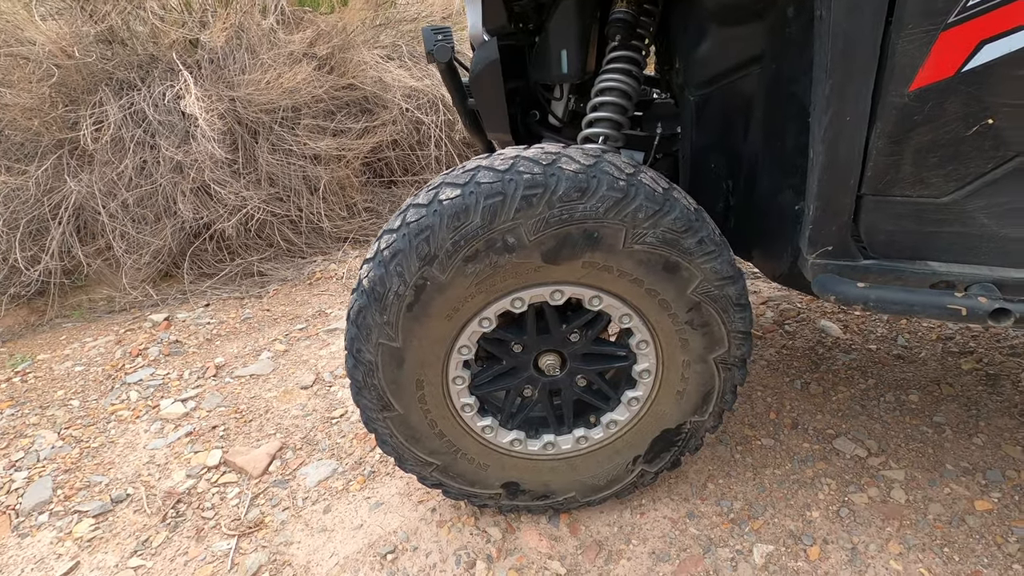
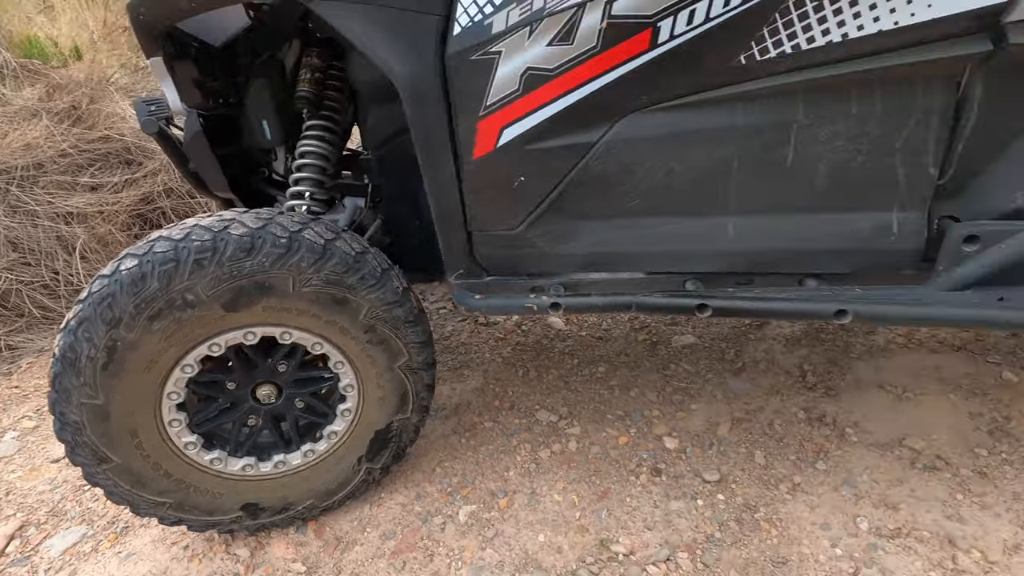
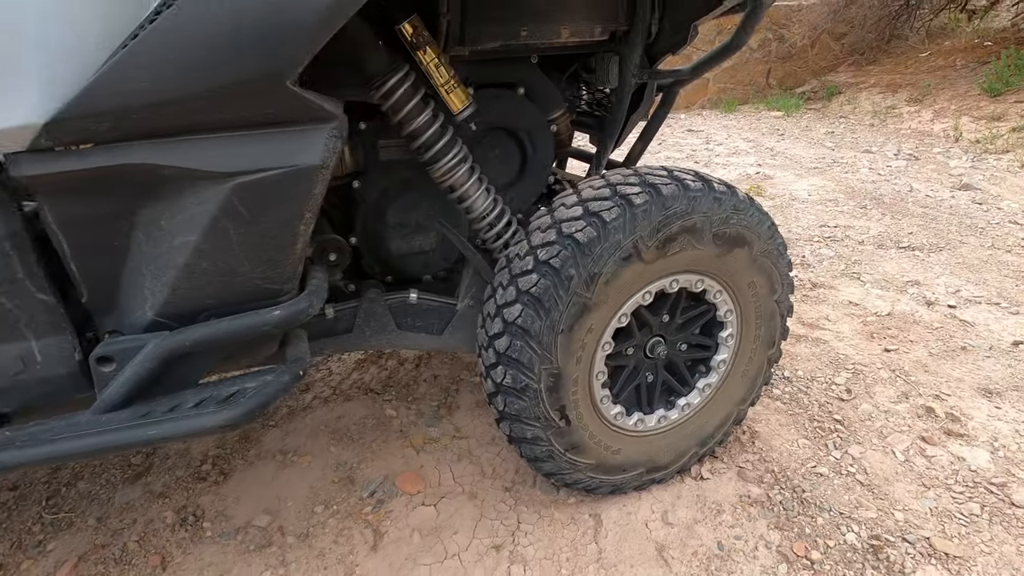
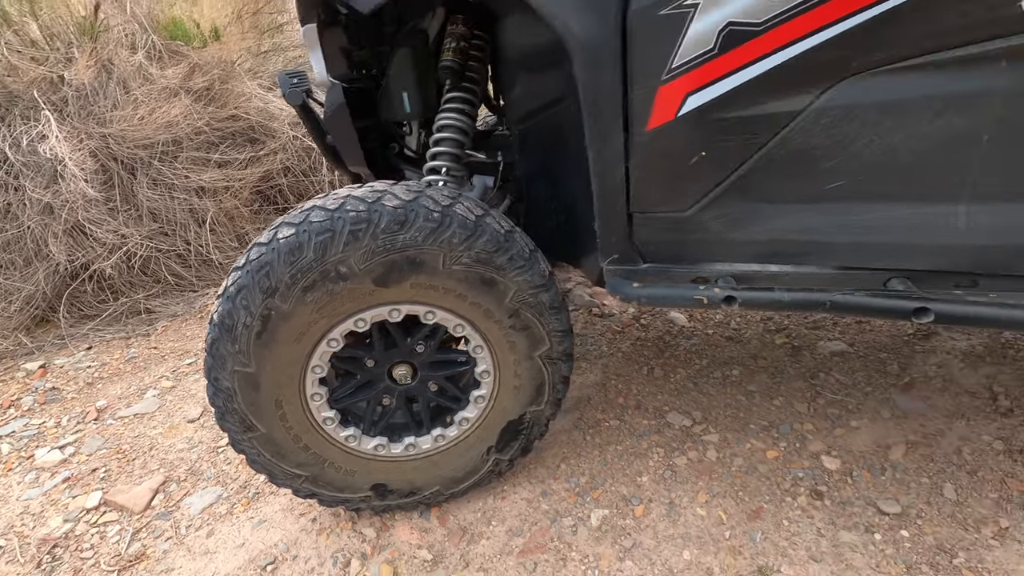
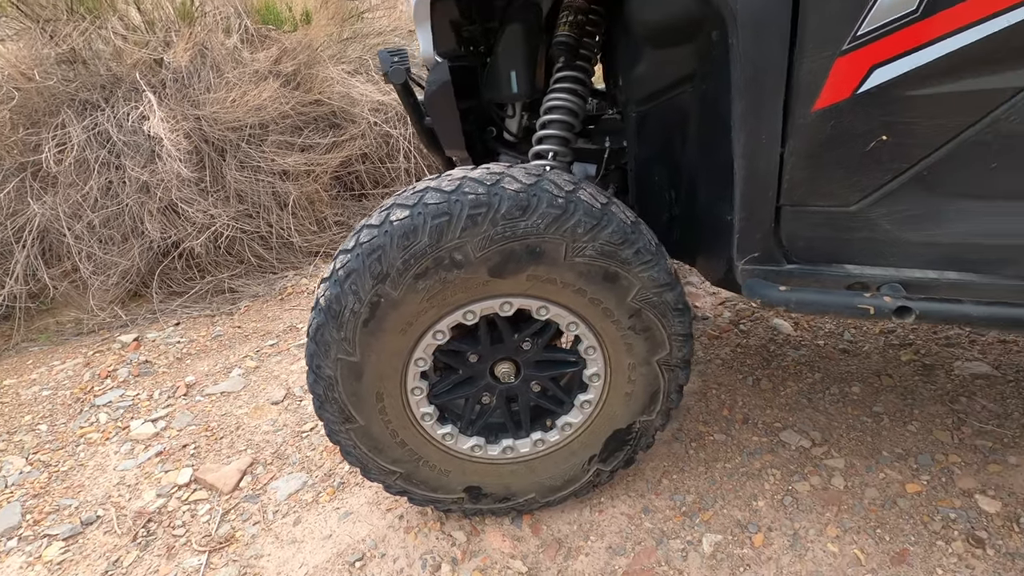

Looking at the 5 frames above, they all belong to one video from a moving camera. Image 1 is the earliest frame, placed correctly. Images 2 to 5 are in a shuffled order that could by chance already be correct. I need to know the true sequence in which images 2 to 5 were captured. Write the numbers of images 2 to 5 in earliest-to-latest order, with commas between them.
5, 4, 2, 3
